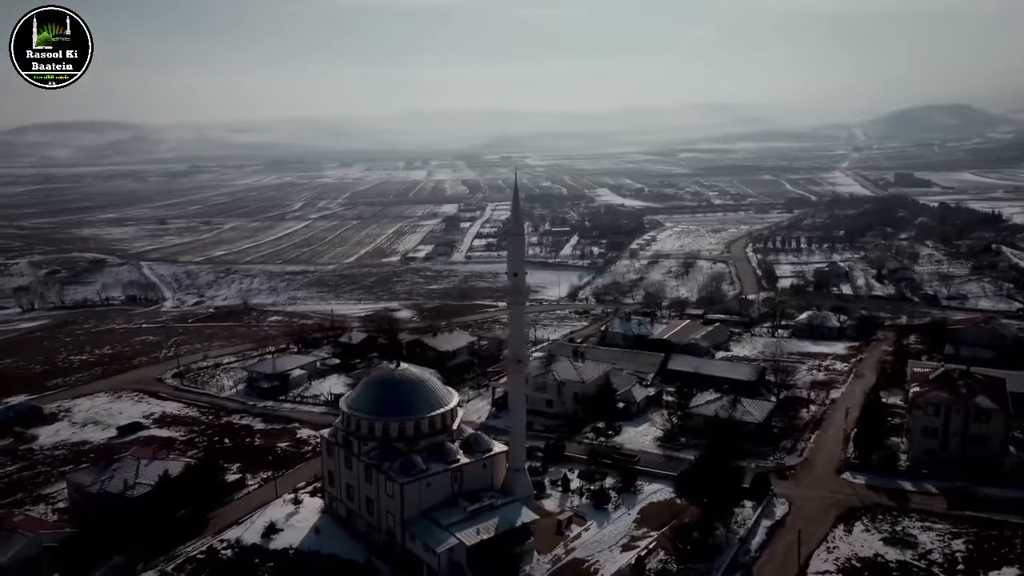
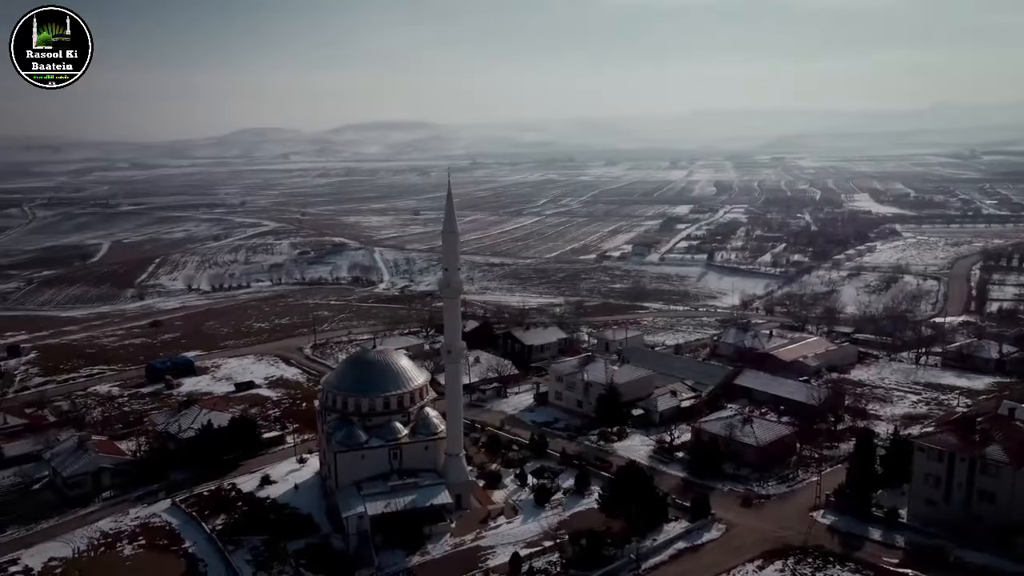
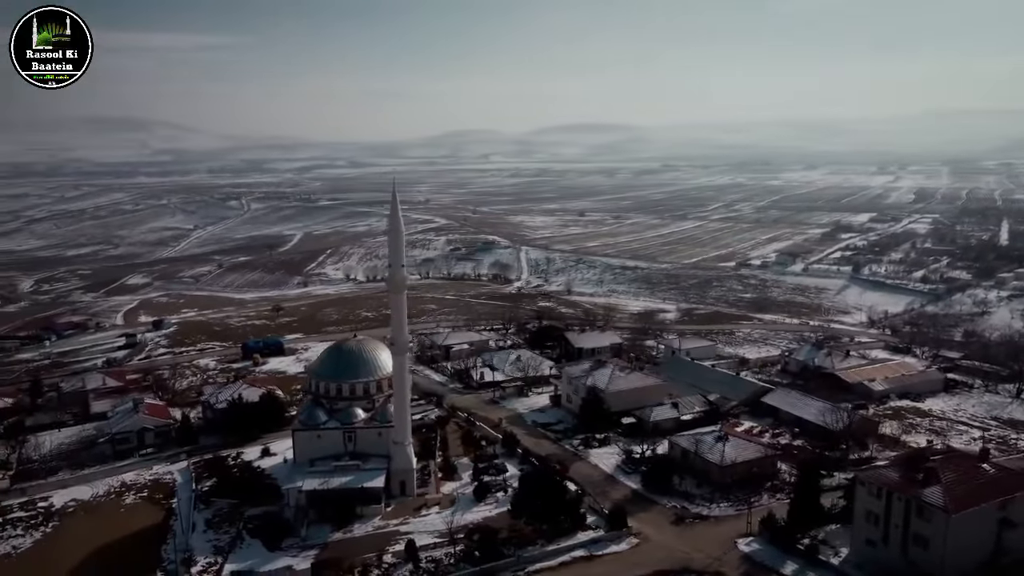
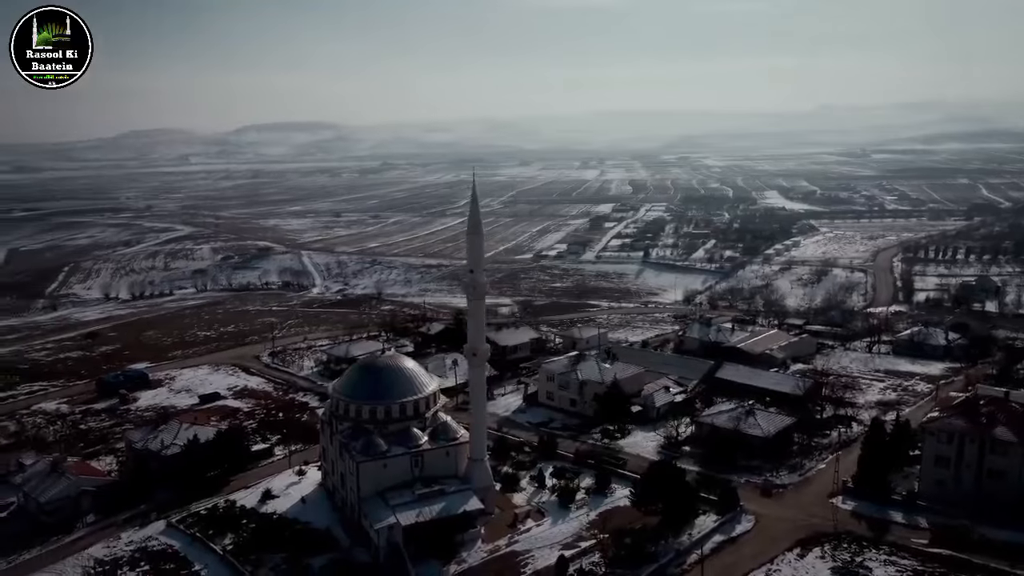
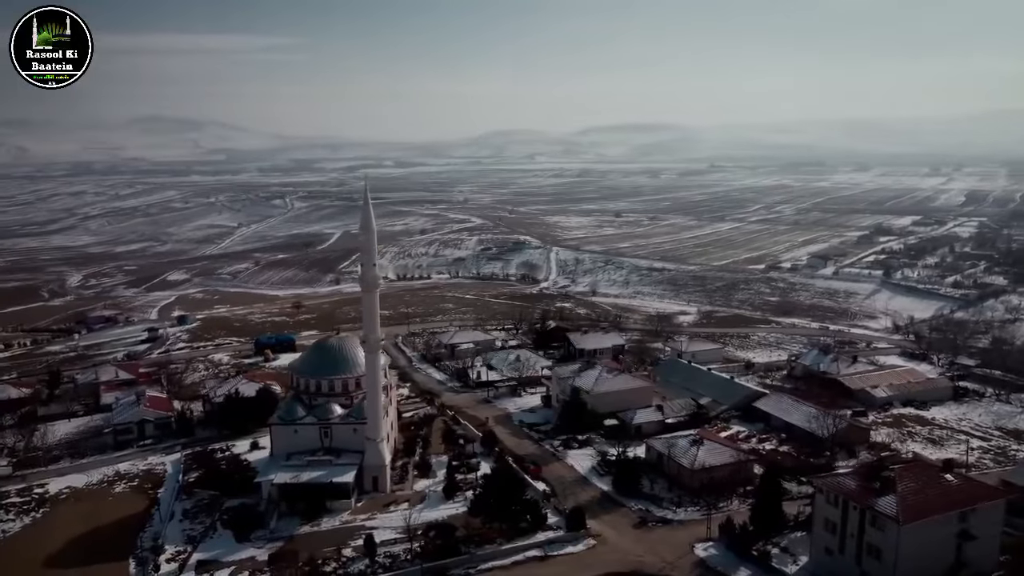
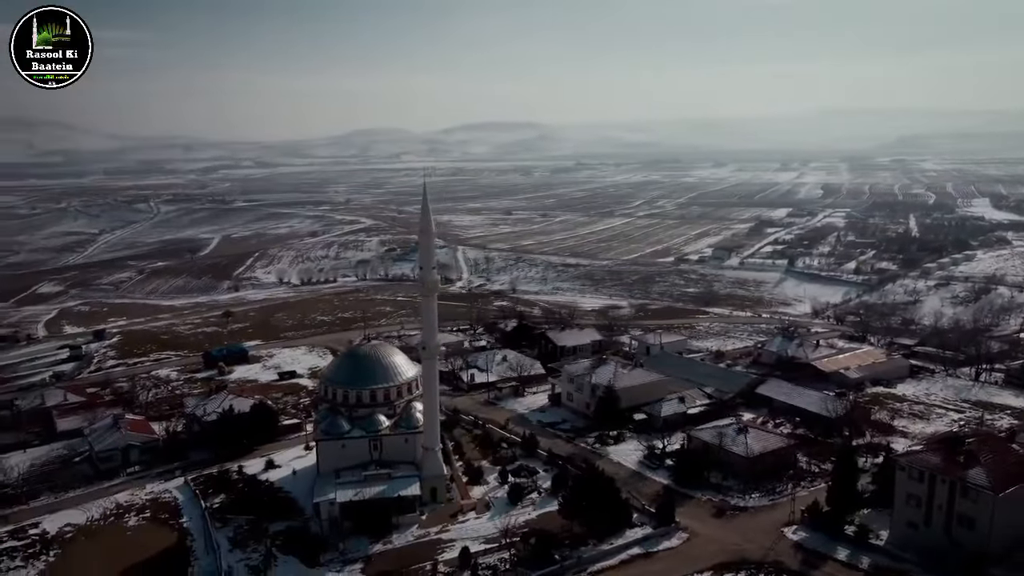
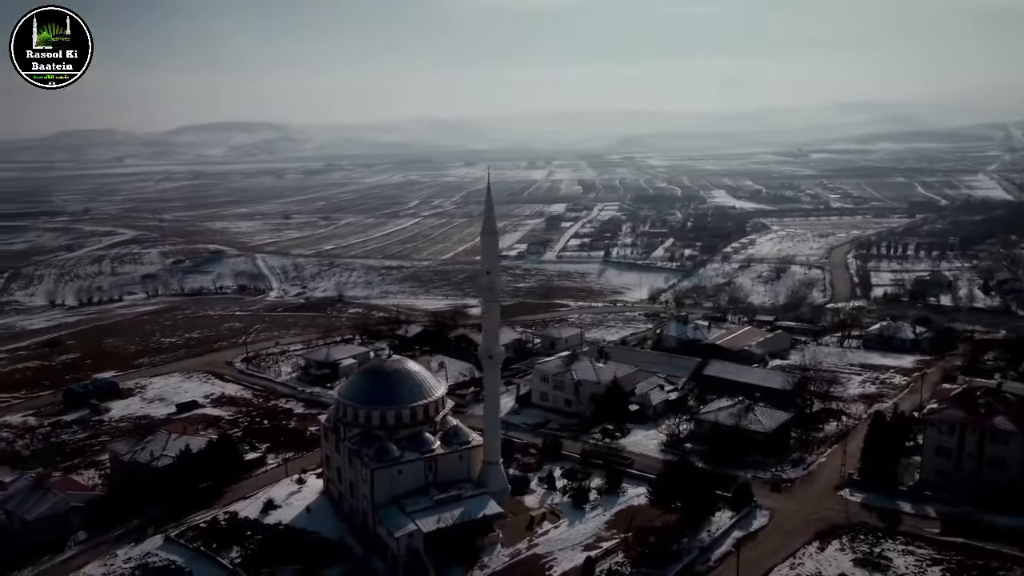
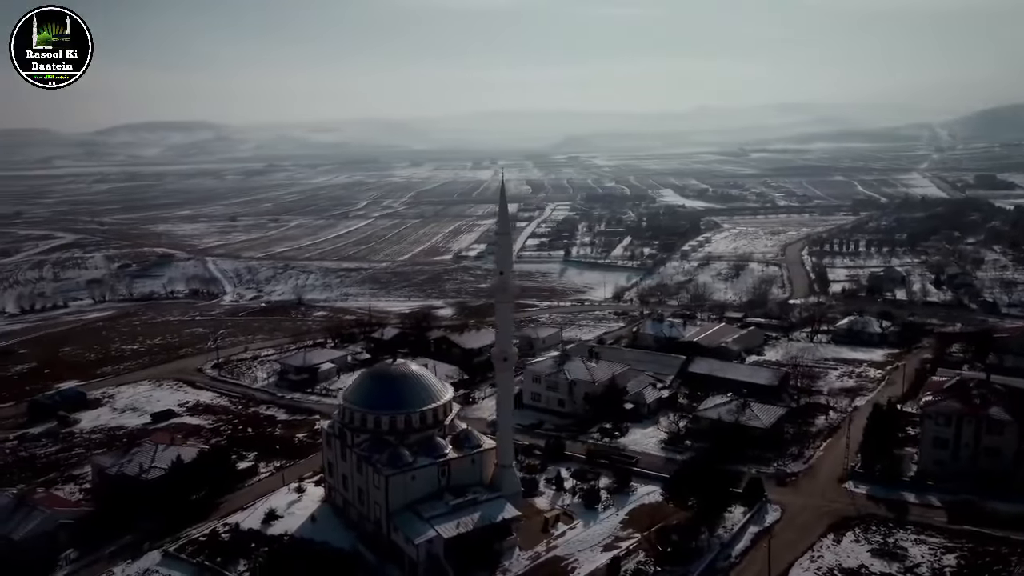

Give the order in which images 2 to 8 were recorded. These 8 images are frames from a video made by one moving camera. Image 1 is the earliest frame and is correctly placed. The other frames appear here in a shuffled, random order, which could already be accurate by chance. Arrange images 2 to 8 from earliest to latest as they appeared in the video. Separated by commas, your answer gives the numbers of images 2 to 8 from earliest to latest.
8, 7, 4, 2, 6, 3, 5
